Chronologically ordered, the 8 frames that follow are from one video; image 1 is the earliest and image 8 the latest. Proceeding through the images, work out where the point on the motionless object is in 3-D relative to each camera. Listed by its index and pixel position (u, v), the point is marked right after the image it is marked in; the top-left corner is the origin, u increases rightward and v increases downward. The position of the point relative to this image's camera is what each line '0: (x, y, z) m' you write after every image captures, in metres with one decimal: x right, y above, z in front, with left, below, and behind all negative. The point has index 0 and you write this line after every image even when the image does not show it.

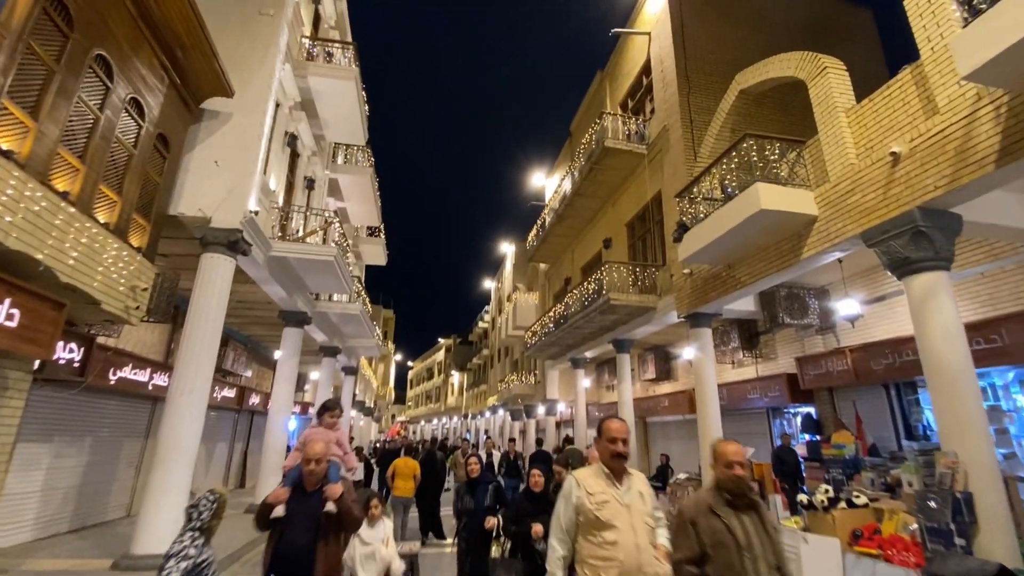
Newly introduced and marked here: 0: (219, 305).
0: (-4.7, -0.3, +7.6) m
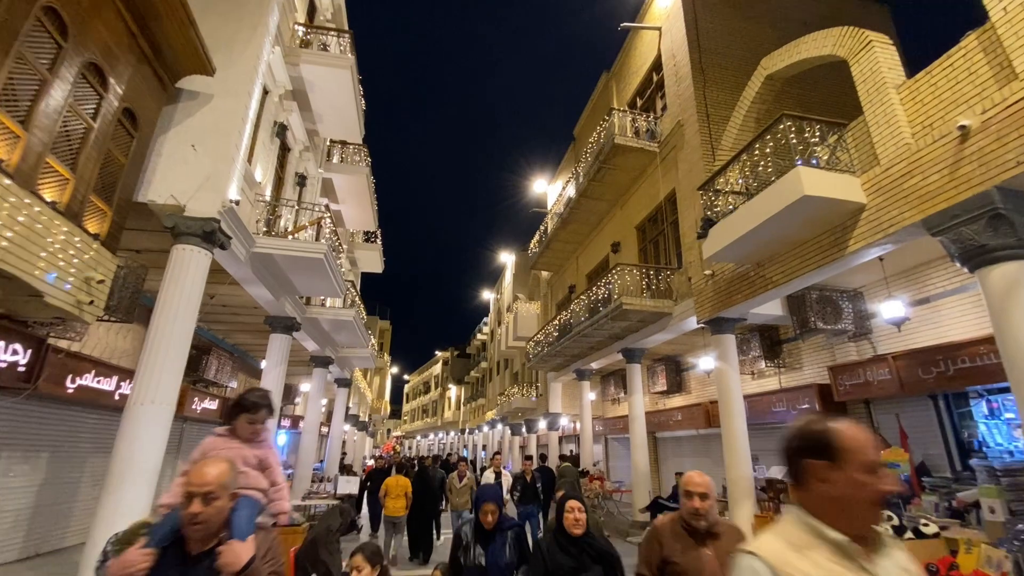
0: (-4.6, -0.2, +6.7) m
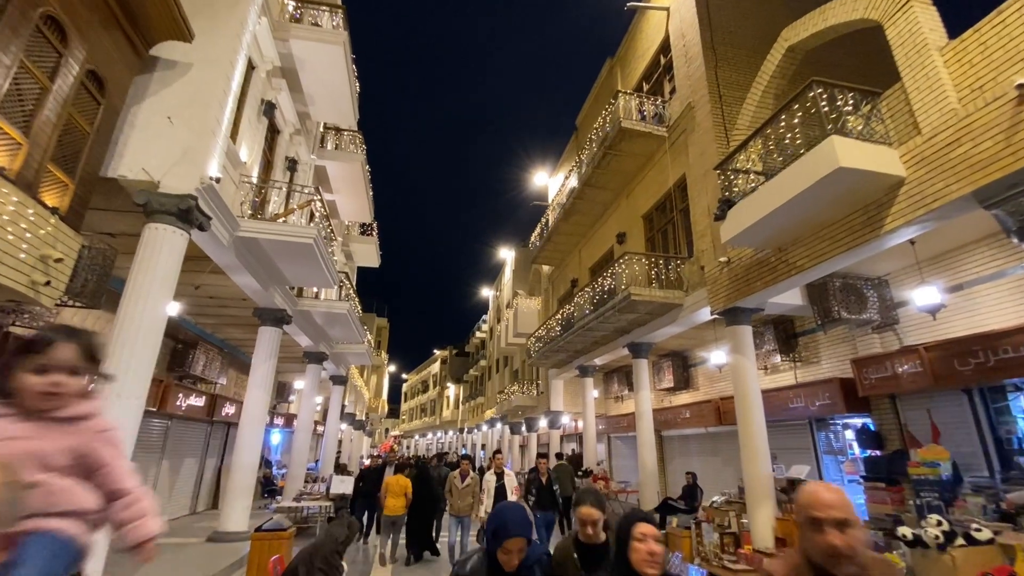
0: (-4.5, 0.0, +6.1) m
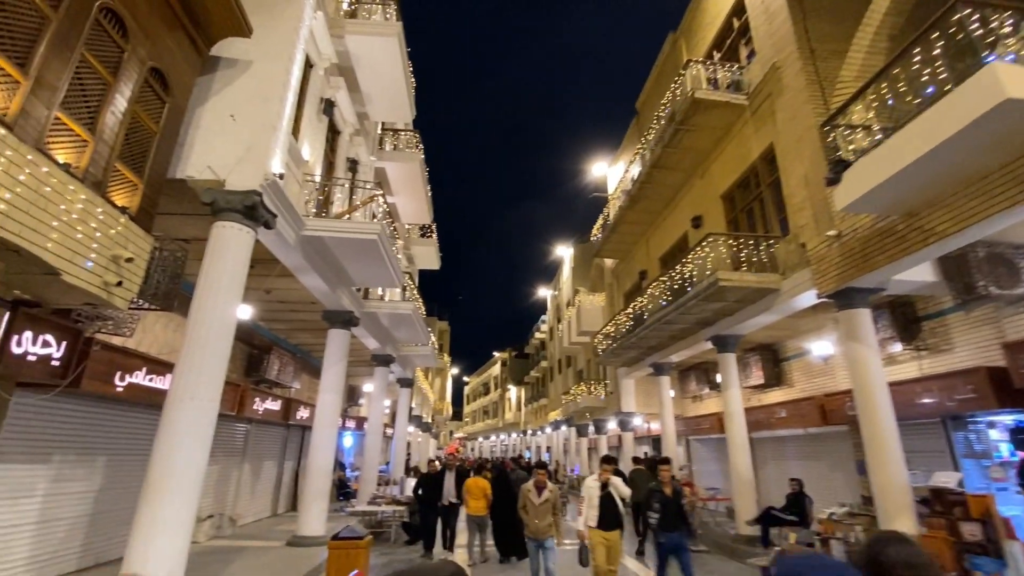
0: (-3.5, 0.0, +5.9) m
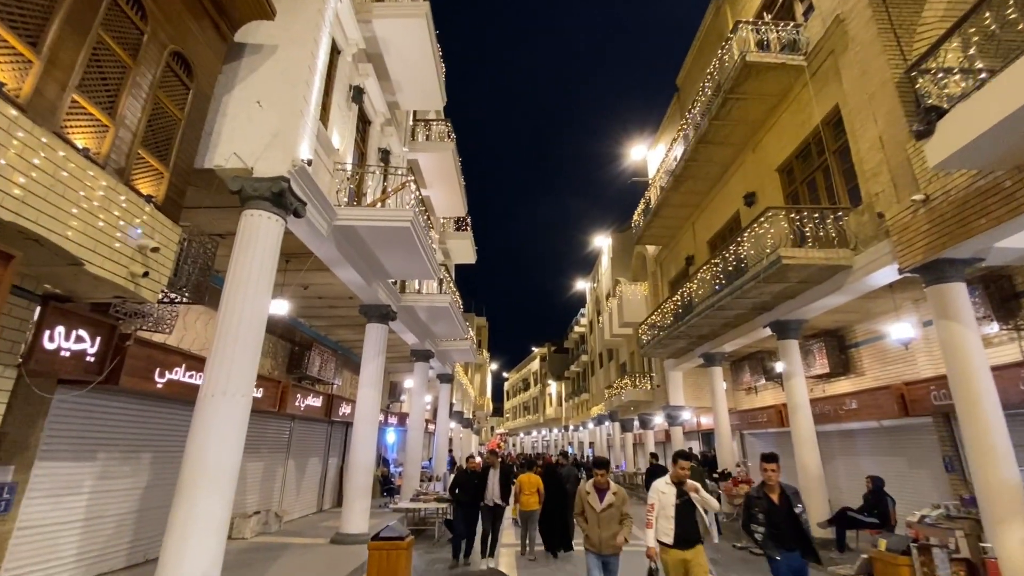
0: (-3.0, +0.1, +5.7) m
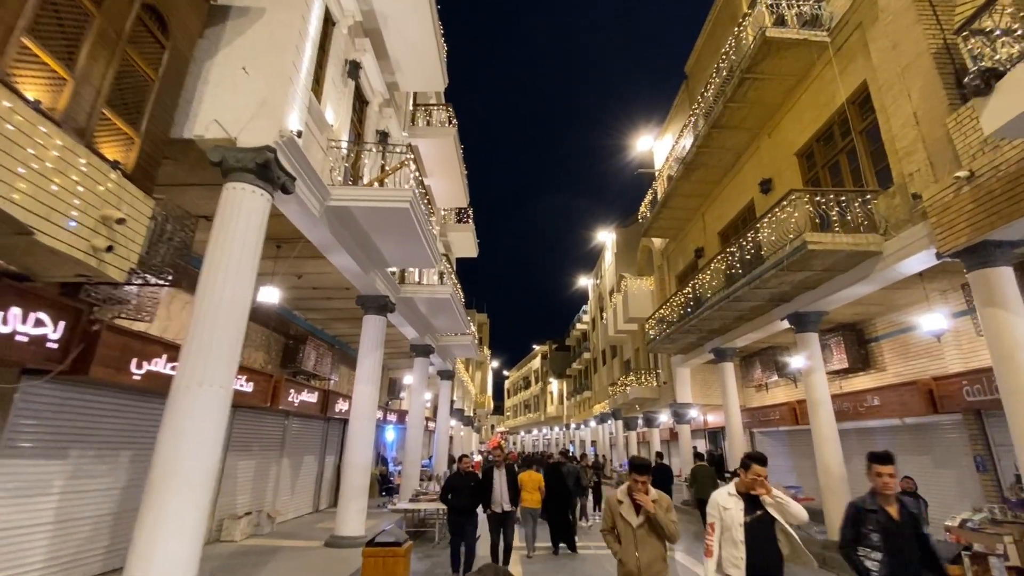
0: (-2.9, +0.3, +5.2) m
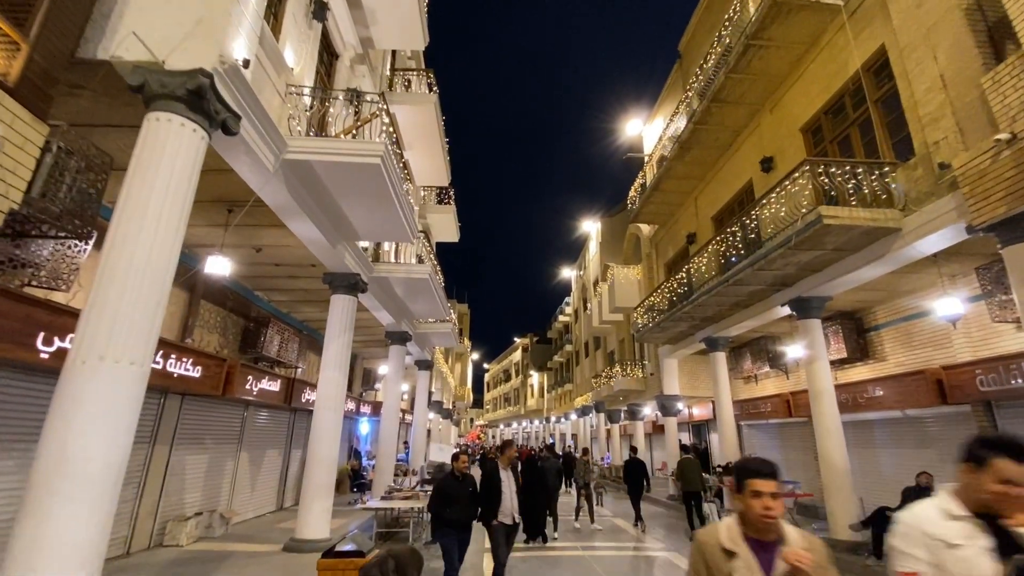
0: (-3.0, +0.7, +4.2) m
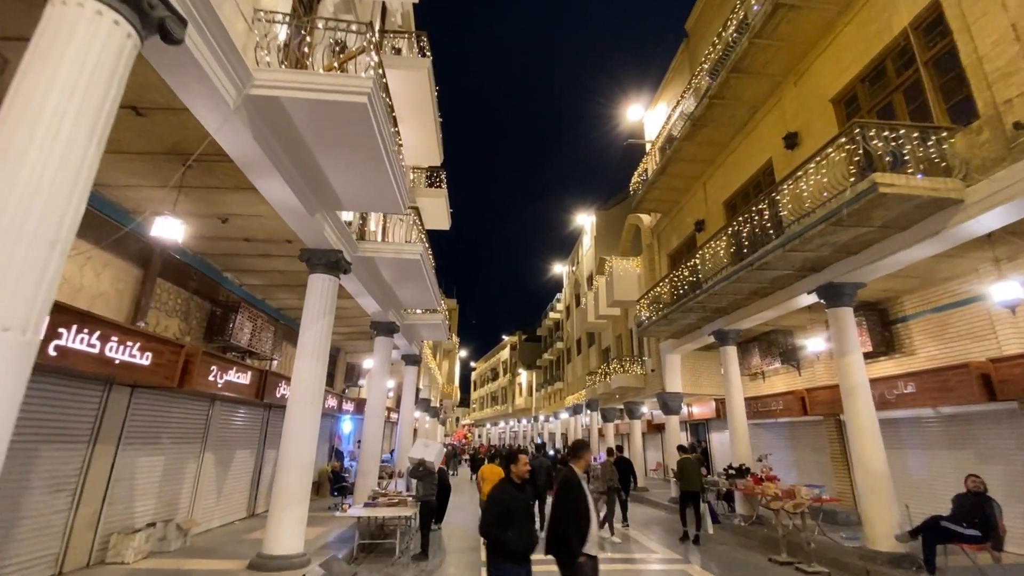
0: (-2.8, +1.1, +3.1) m
